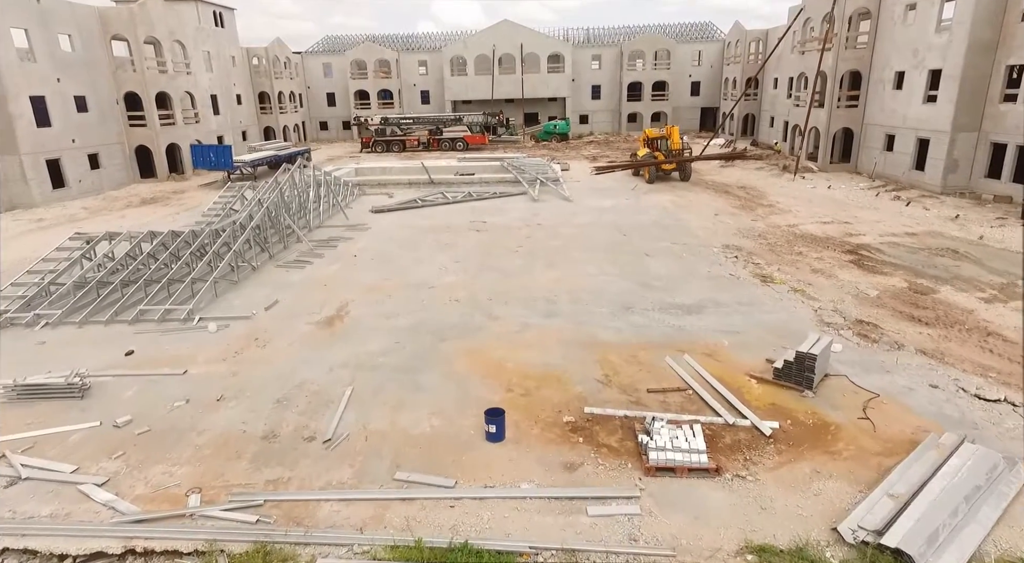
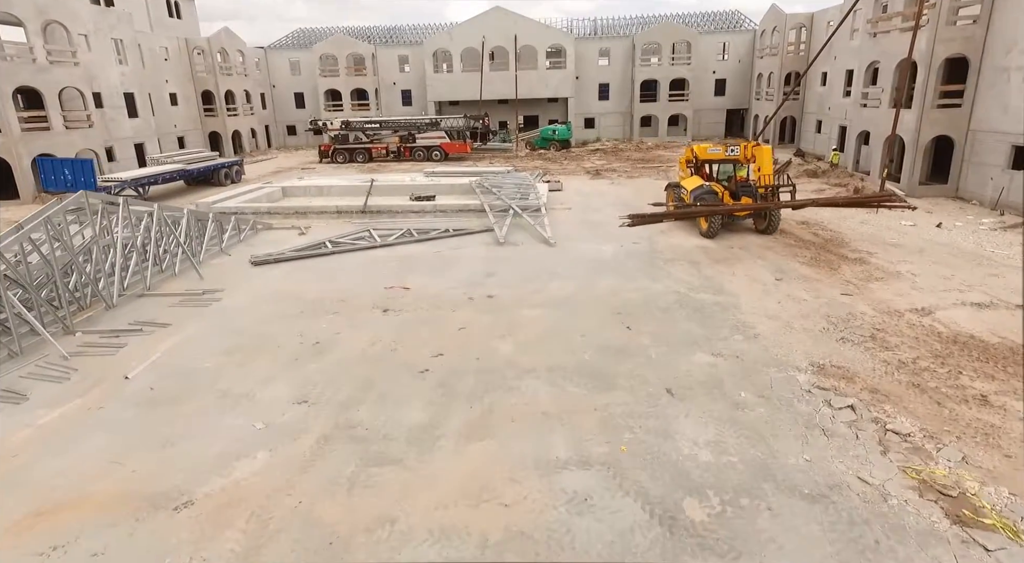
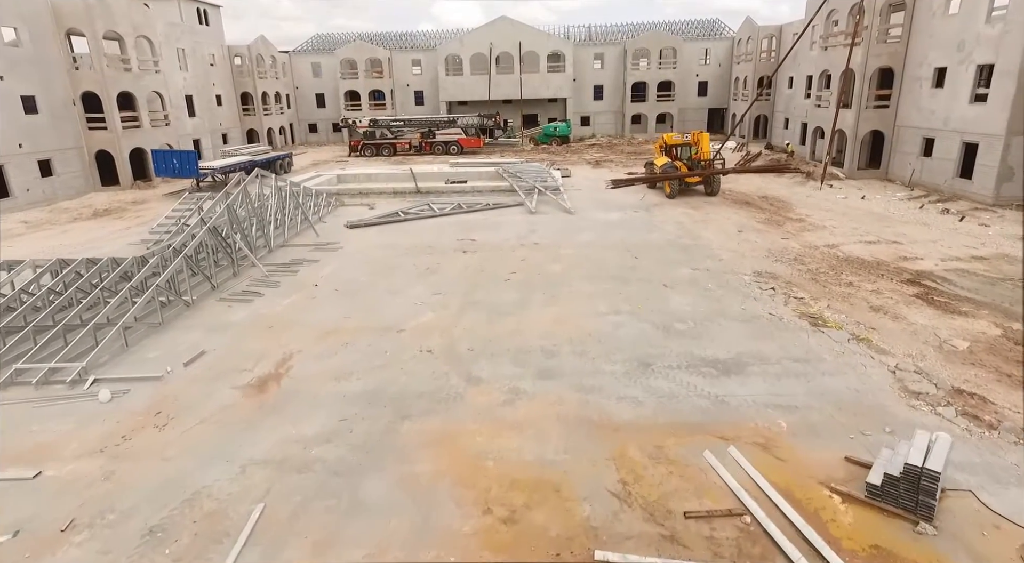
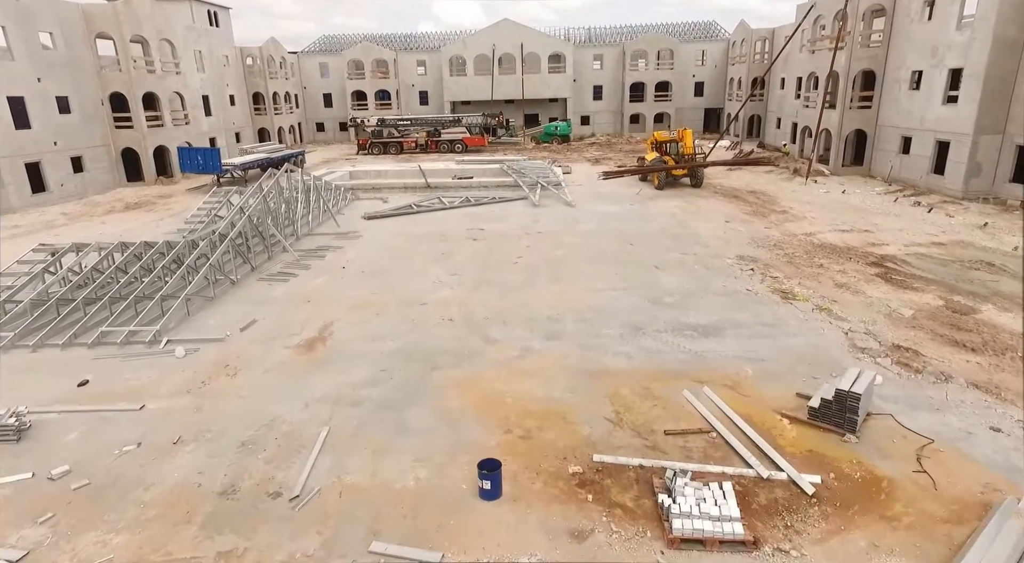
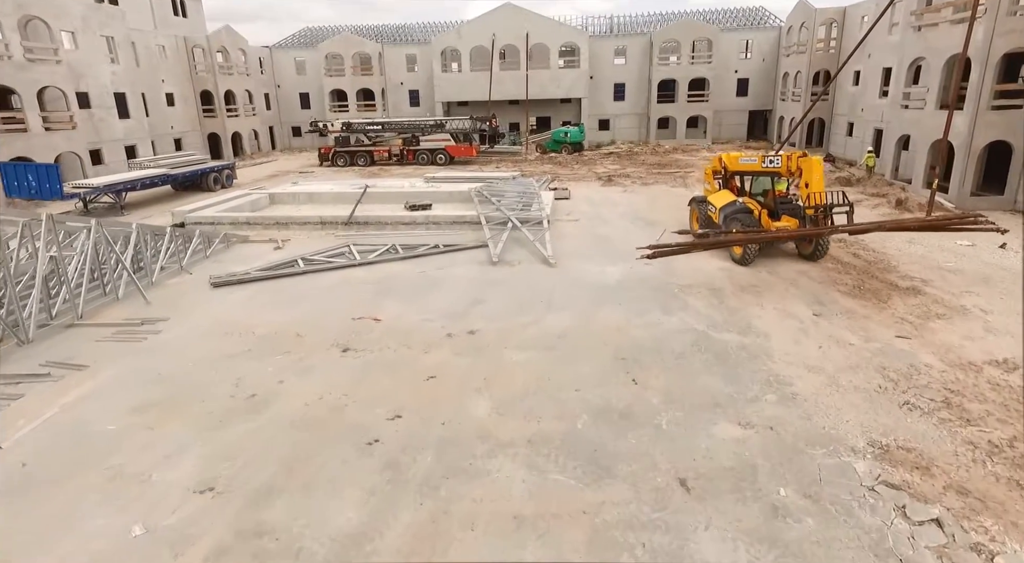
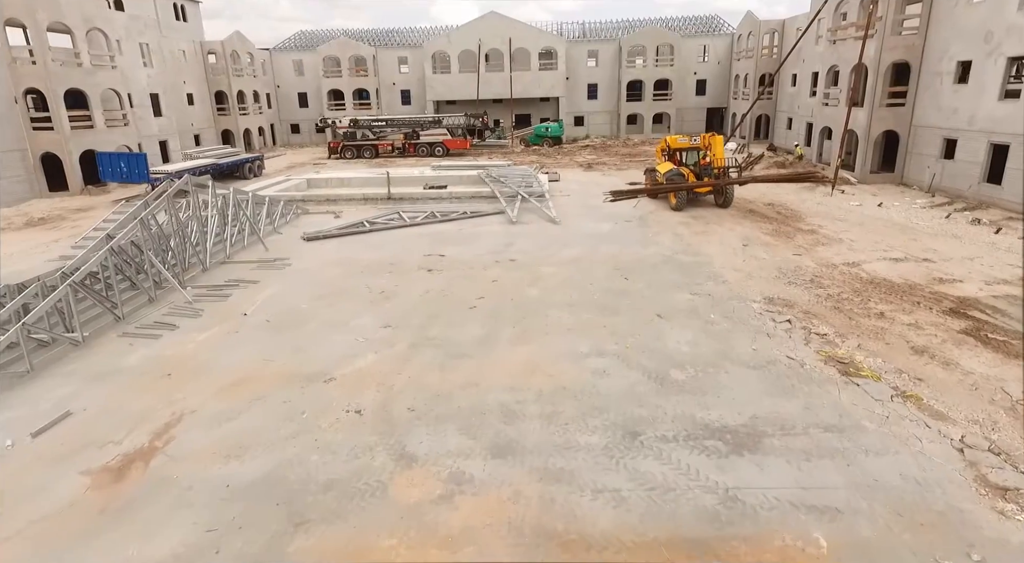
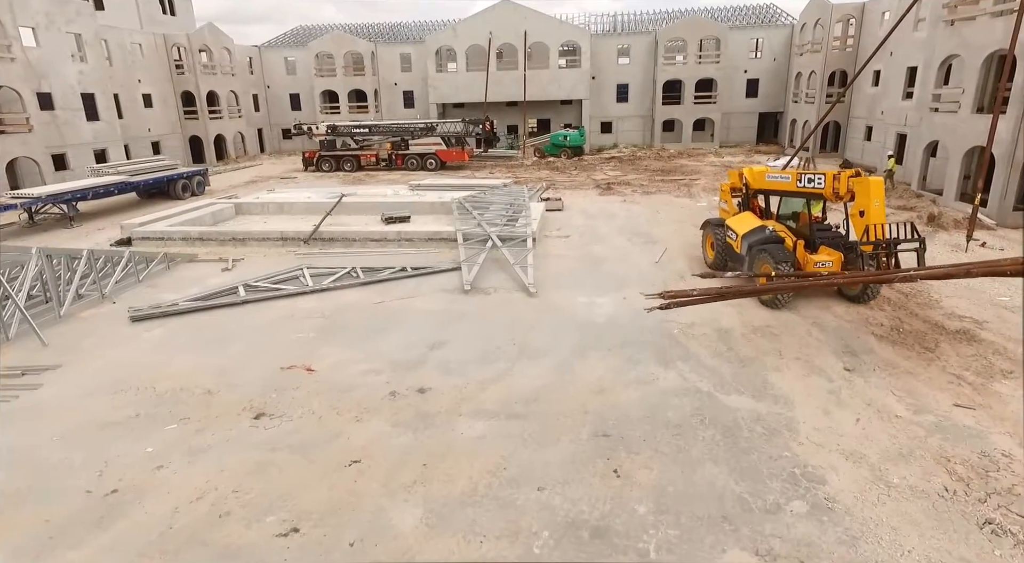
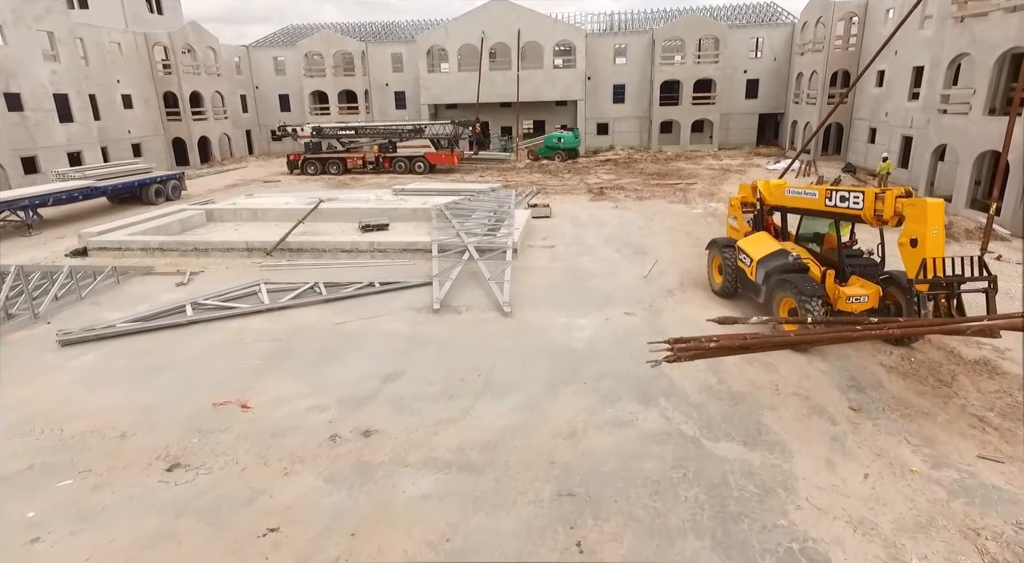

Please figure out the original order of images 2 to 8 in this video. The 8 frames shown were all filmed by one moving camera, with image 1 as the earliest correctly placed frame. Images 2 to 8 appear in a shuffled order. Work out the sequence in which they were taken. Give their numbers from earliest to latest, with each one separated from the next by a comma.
4, 3, 6, 2, 5, 7, 8
